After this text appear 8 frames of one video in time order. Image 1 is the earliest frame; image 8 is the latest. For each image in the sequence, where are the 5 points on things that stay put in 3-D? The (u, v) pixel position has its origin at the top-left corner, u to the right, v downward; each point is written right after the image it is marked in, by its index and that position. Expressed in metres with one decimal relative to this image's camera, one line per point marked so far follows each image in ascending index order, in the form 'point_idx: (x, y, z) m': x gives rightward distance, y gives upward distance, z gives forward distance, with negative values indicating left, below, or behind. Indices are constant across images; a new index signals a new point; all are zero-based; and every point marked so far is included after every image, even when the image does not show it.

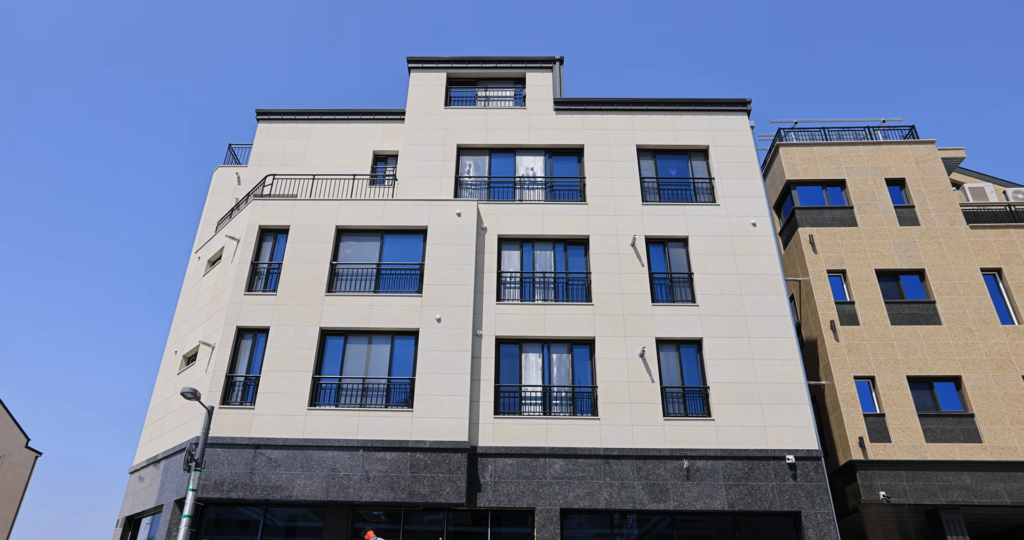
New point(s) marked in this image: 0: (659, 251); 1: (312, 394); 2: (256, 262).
0: (+4.2, +0.5, +18.6) m
1: (-5.0, -3.0, +16.0) m
2: (-7.1, +0.2, +17.9) m
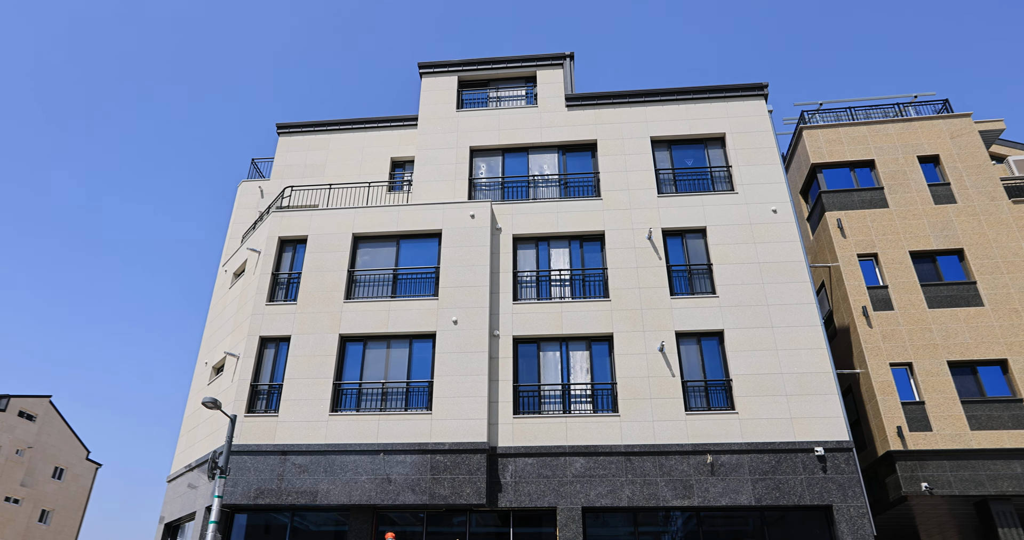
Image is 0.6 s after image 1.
0: (+4.7, +0.7, +18.2) m
1: (-4.5, -3.2, +16.2) m
2: (-6.6, -0.1, +18.3) m
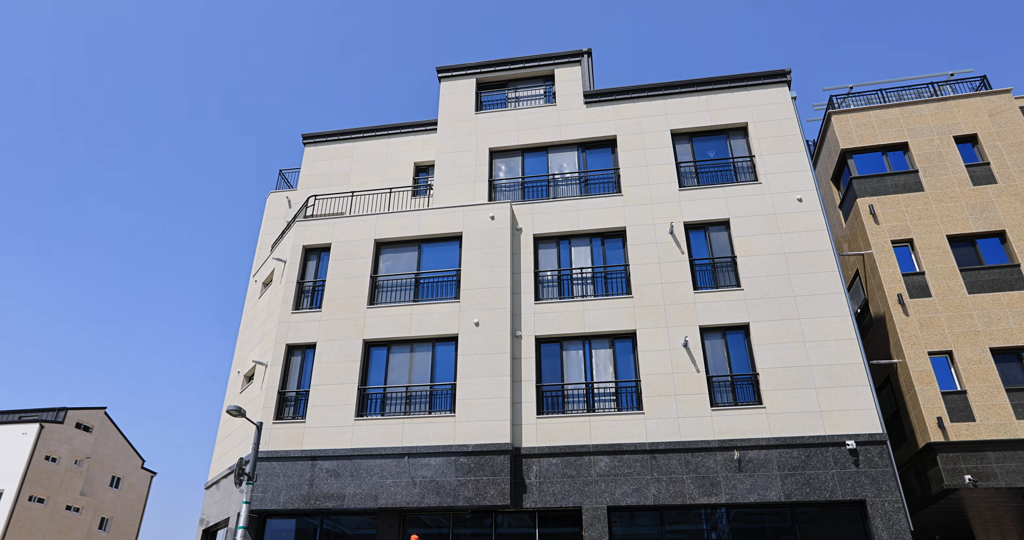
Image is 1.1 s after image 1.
0: (+5.2, +0.9, +17.9) m
1: (-3.9, -3.4, +16.5) m
2: (-6.0, -0.3, +18.7) m
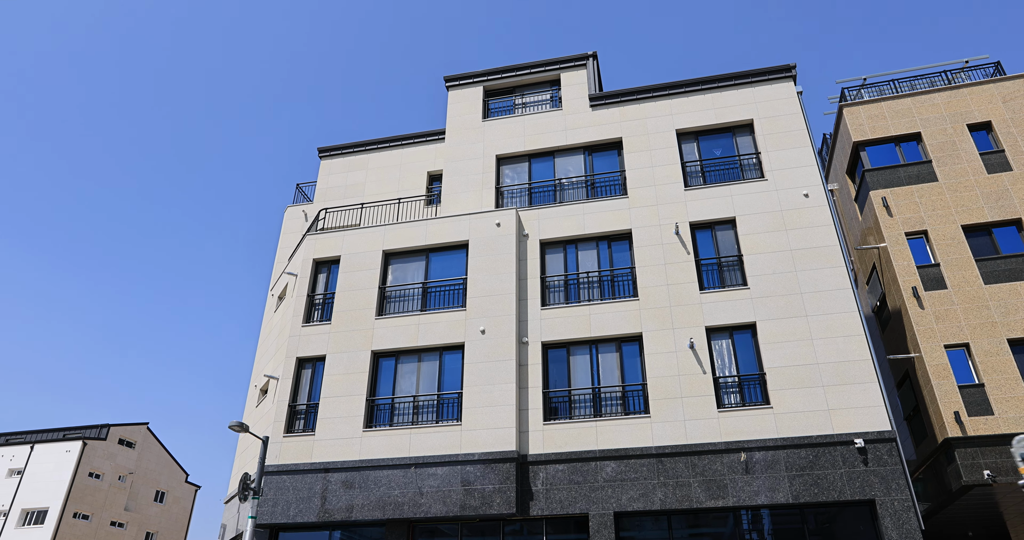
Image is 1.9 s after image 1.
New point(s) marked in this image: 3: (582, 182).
0: (+5.3, +0.9, +17.9) m
1: (-3.7, -3.7, +16.8) m
2: (-5.8, -0.7, +19.1) m
3: (+2.1, +2.6, +19.5) m
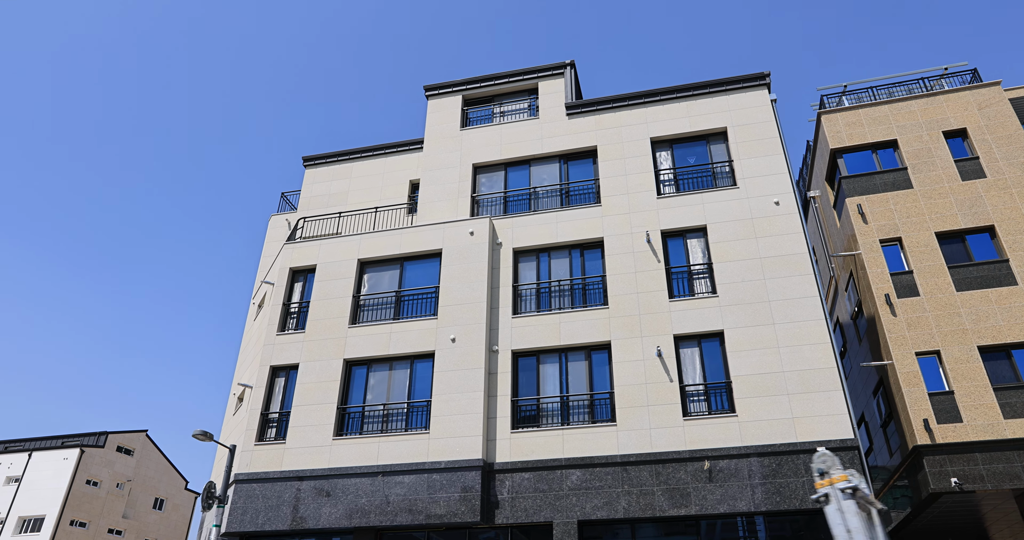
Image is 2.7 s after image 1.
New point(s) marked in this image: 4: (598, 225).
0: (+4.5, +0.7, +18.0) m
1: (-4.5, -4.0, +17.0) m
2: (-6.6, -1.0, +19.3) m
3: (+1.3, +2.4, +19.6) m
4: (+2.4, +1.3, +18.5) m
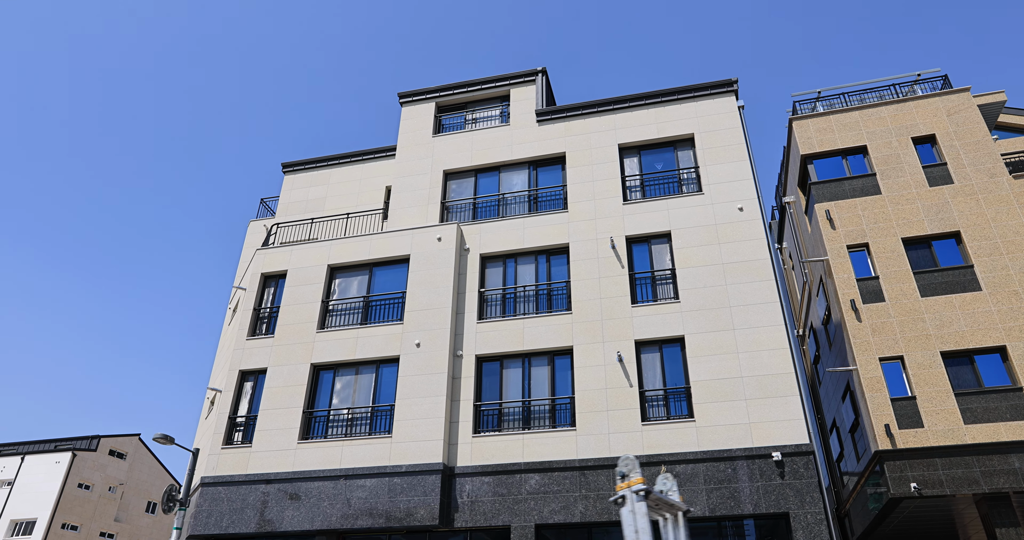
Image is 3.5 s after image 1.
0: (+3.6, +0.5, +18.1) m
1: (-5.5, -4.1, +17.1) m
2: (-7.5, -1.1, +19.5) m
3: (+0.4, +2.2, +19.8) m
4: (+1.5, +1.1, +18.6) m
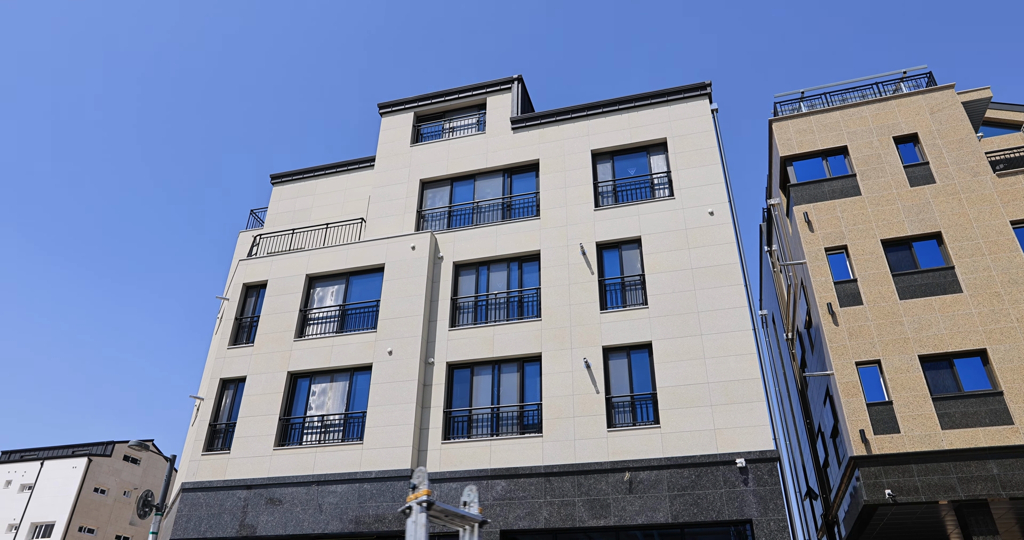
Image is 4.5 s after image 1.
0: (+2.8, +0.4, +18.1) m
1: (-6.2, -4.4, +17.4) m
2: (-8.2, -1.4, +19.9) m
3: (-0.3, +2.0, +19.9) m
4: (+0.7, +0.9, +18.7) m
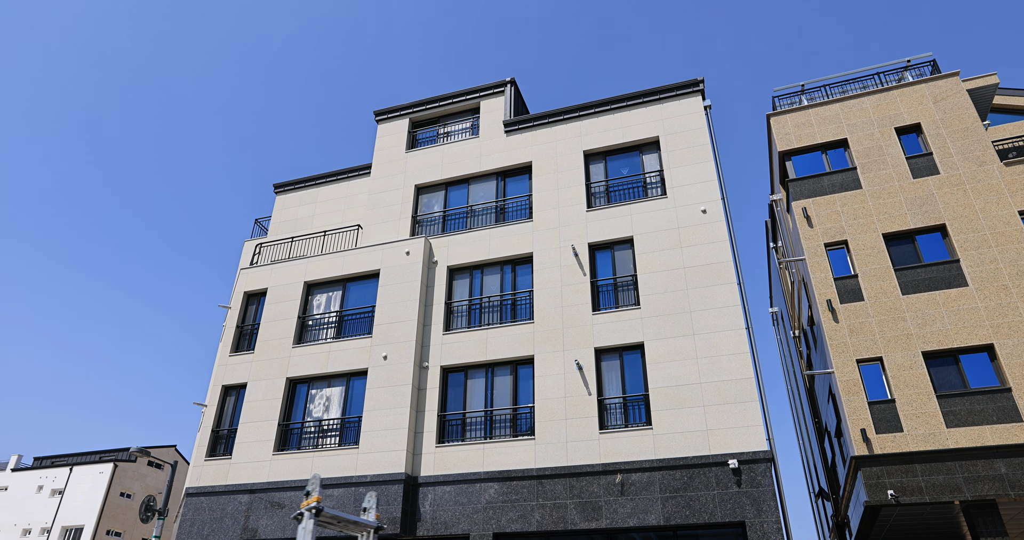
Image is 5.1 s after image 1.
0: (+2.6, +0.4, +18.0) m
1: (-6.3, -4.6, +17.6) m
2: (-8.3, -1.7, +20.1) m
3: (-0.5, +1.9, +19.9) m
4: (+0.5, +0.9, +18.6) m
